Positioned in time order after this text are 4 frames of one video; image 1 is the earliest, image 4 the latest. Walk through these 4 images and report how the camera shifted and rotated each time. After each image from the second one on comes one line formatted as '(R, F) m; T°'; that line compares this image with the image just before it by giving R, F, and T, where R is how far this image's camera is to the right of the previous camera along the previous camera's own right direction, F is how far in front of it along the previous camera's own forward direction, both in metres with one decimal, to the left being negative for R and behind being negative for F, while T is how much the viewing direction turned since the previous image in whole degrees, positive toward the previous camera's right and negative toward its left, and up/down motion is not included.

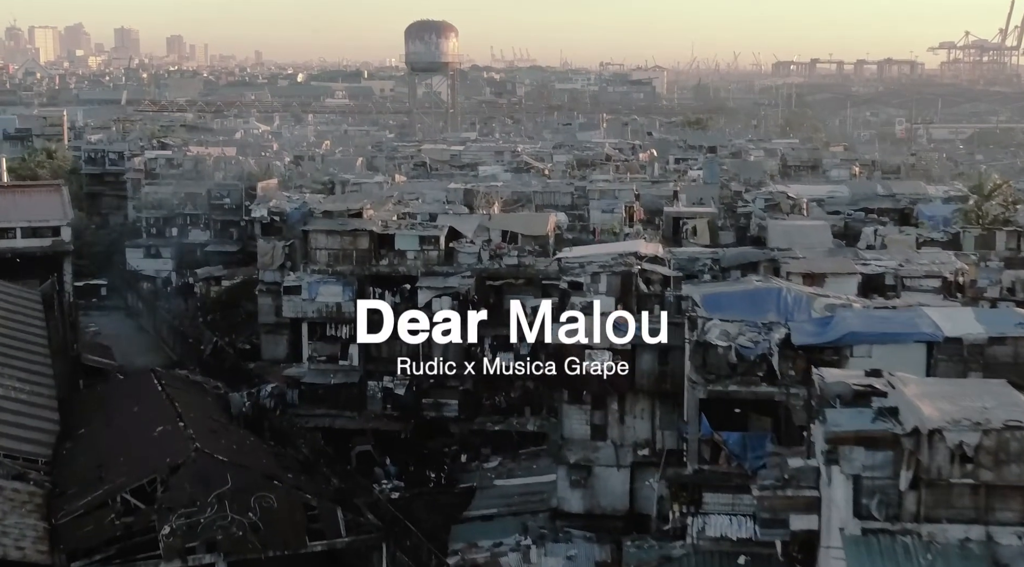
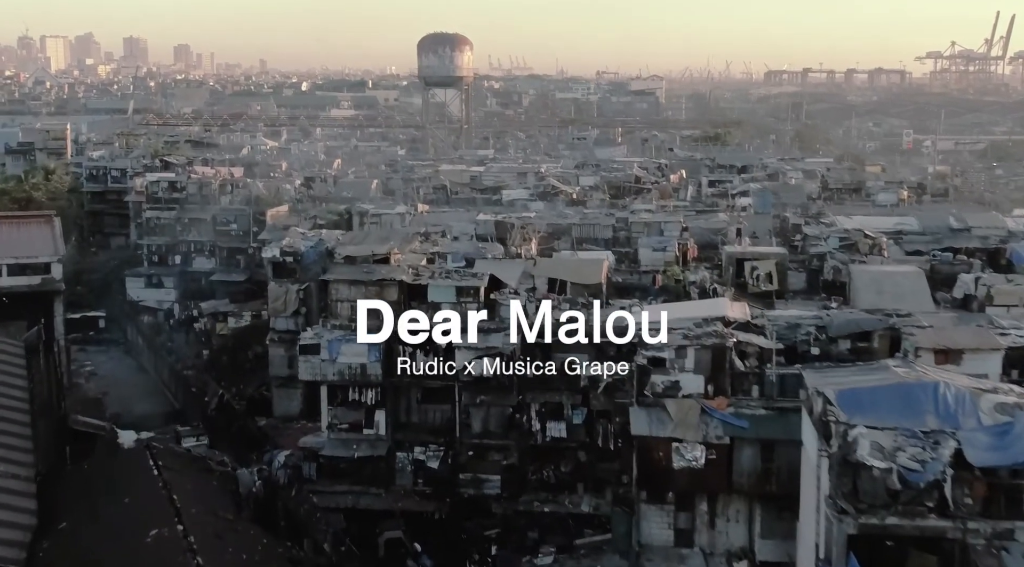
(-0.6, +2.0) m; 0°
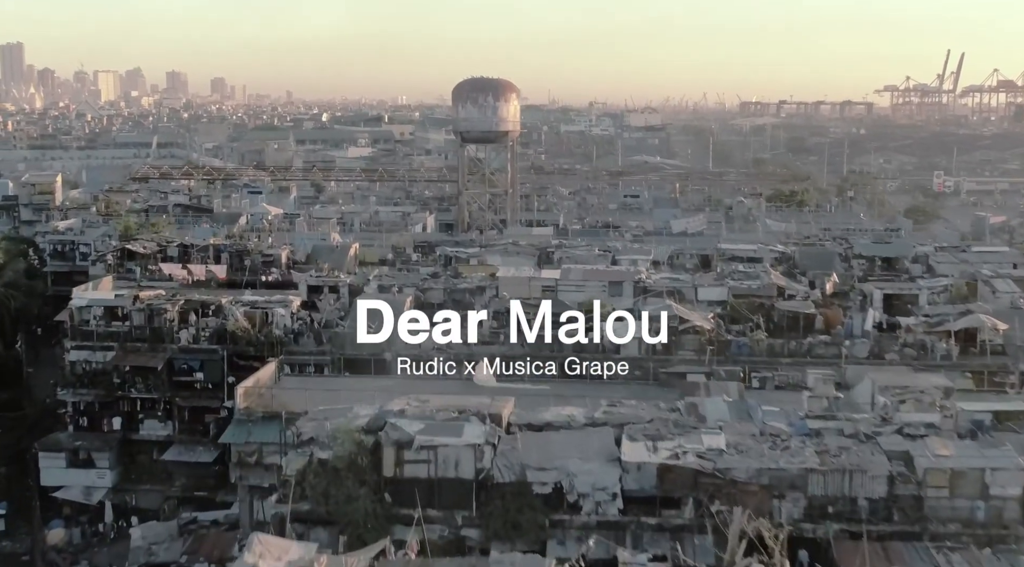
(-1.6, +9.6) m; -1°
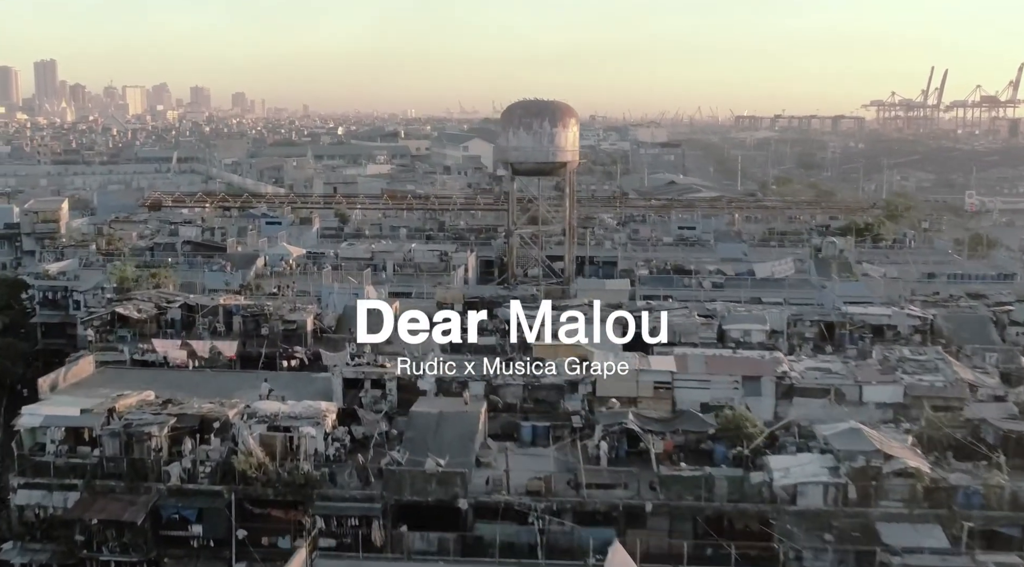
(-1.4, +5.6) m; -1°
